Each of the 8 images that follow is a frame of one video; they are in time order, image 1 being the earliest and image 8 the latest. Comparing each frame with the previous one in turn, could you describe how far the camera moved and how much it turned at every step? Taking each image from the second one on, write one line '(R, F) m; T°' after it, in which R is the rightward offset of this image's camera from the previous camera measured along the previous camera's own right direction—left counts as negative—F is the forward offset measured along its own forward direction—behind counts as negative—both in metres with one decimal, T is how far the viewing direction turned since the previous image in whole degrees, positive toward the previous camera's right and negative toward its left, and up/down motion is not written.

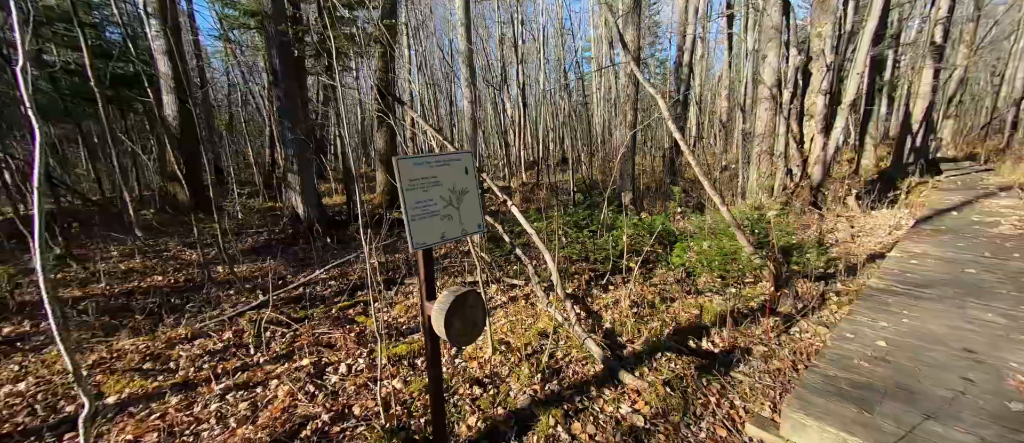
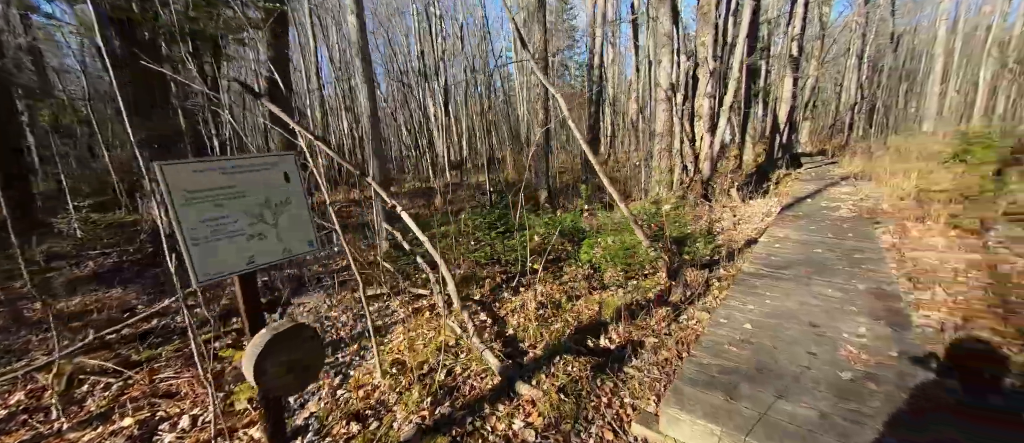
(+0.2, +0.1) m; +11°
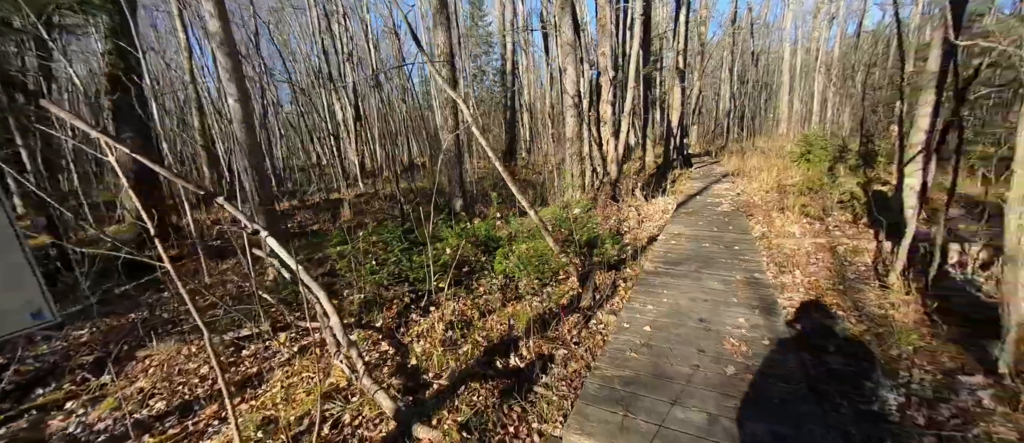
(+0.2, +0.1) m; +12°
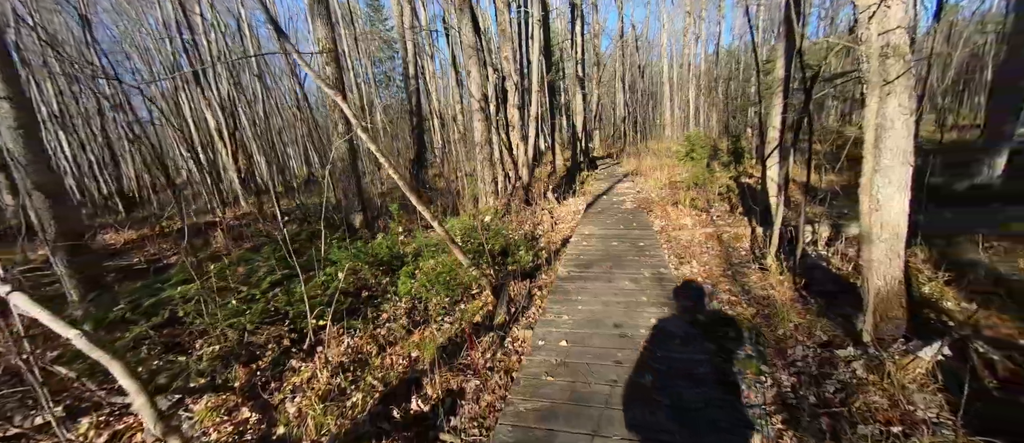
(+0.2, +0.3) m; +12°
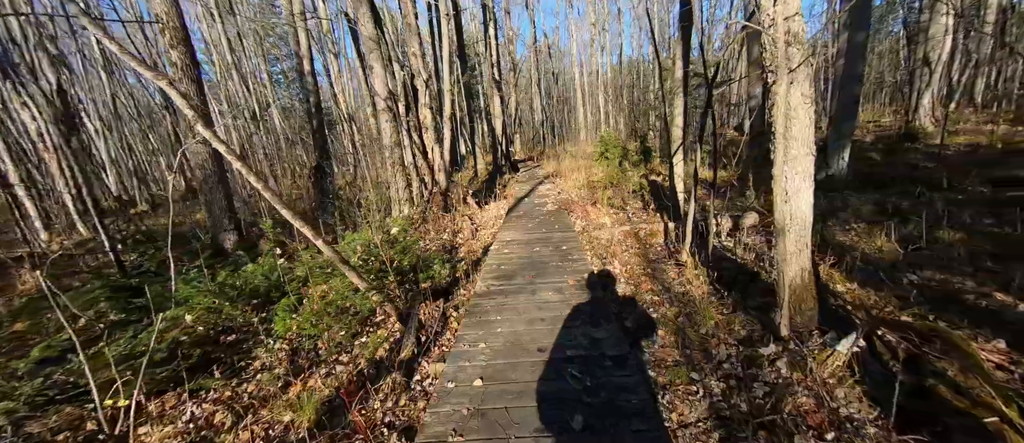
(+0.2, +0.4) m; +11°
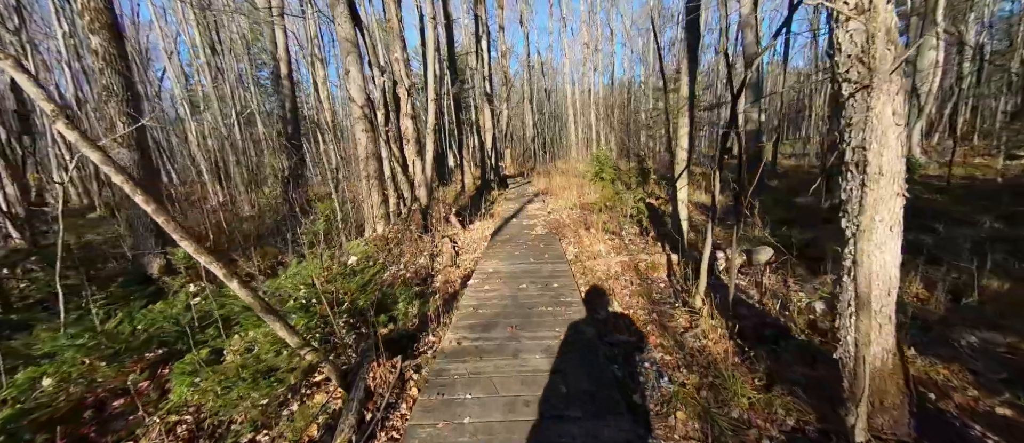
(+0.1, +0.7) m; +2°
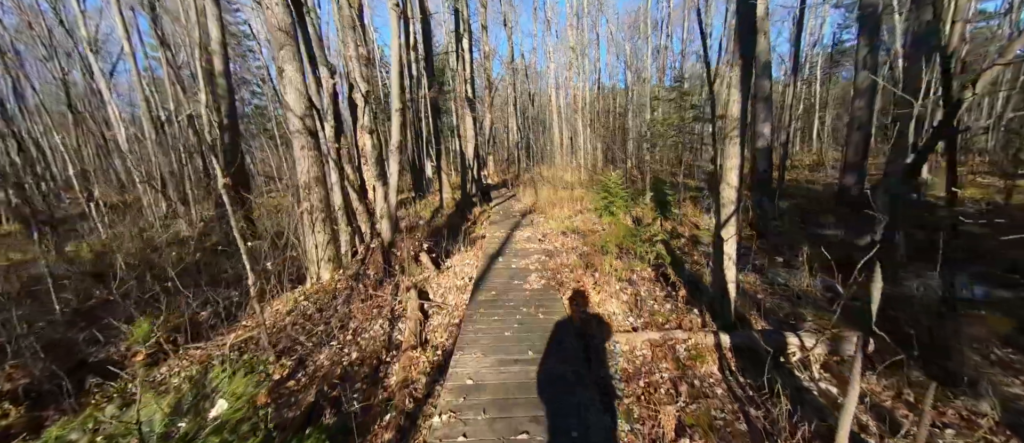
(-0.1, +1.6) m; +3°
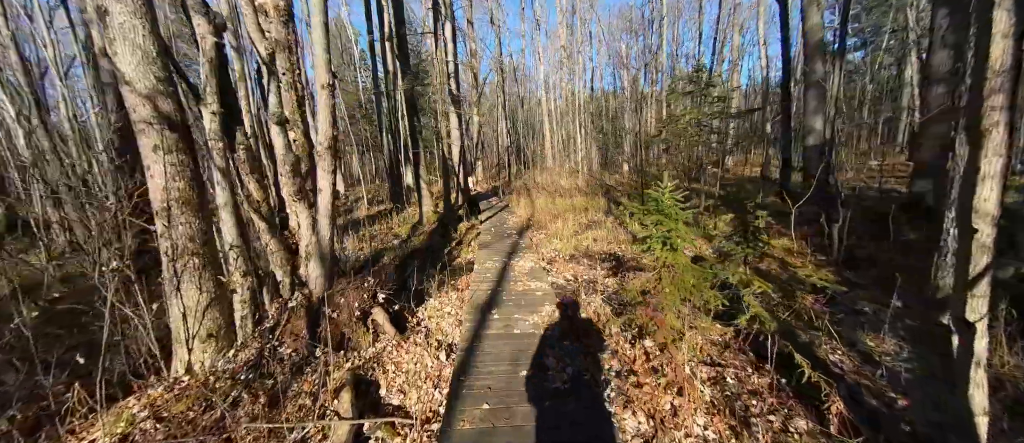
(-0.1, +2.2) m; +2°
